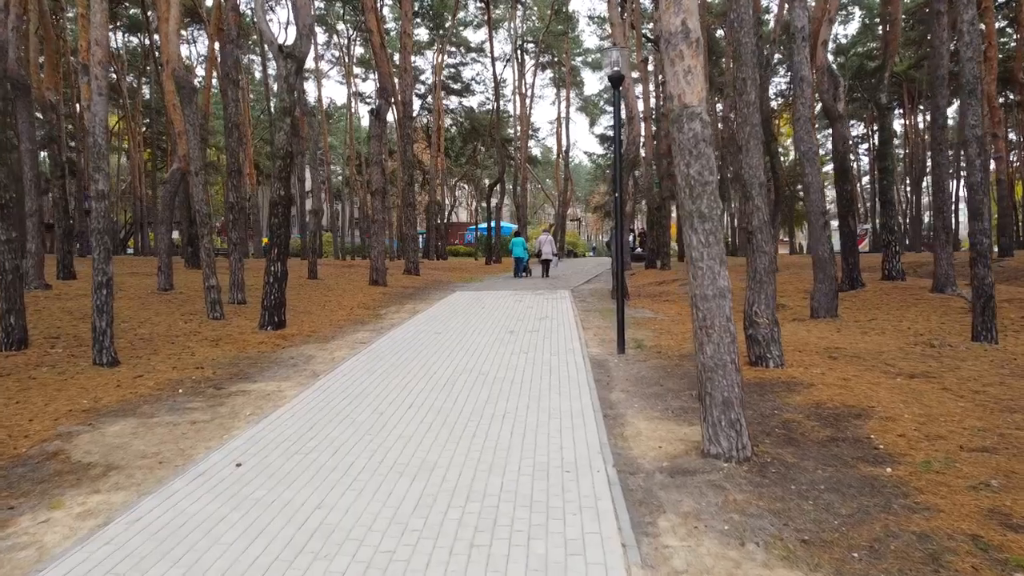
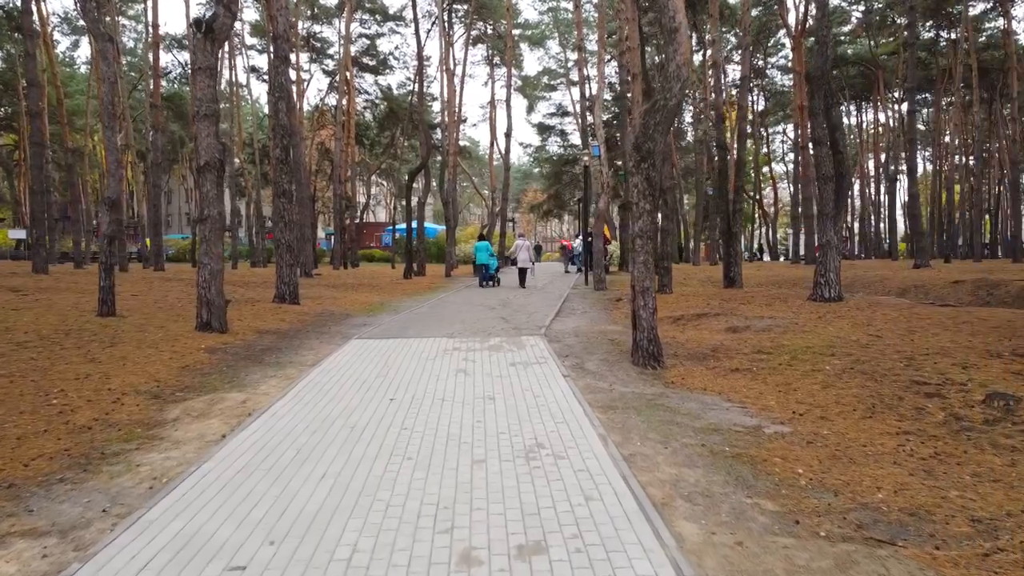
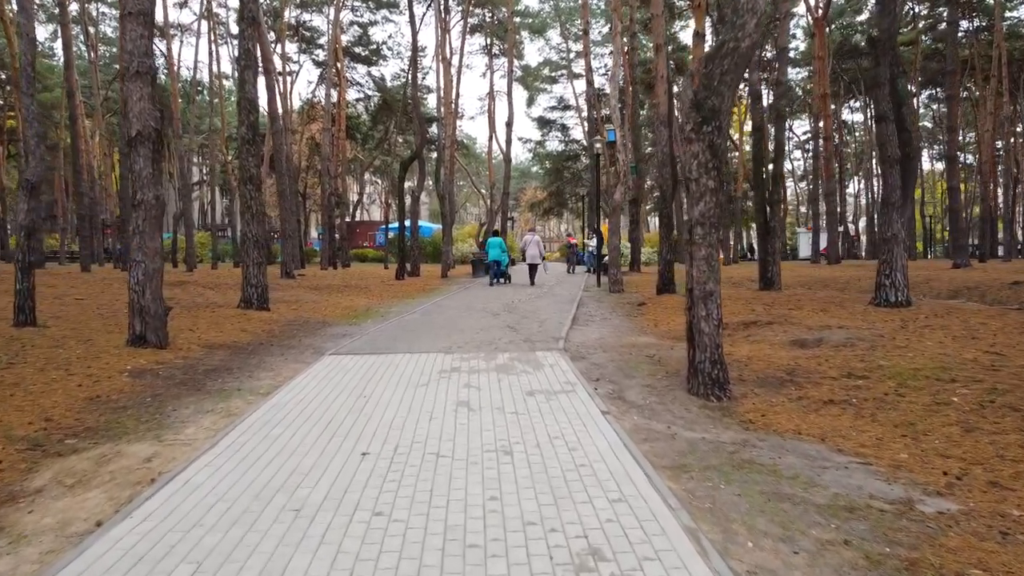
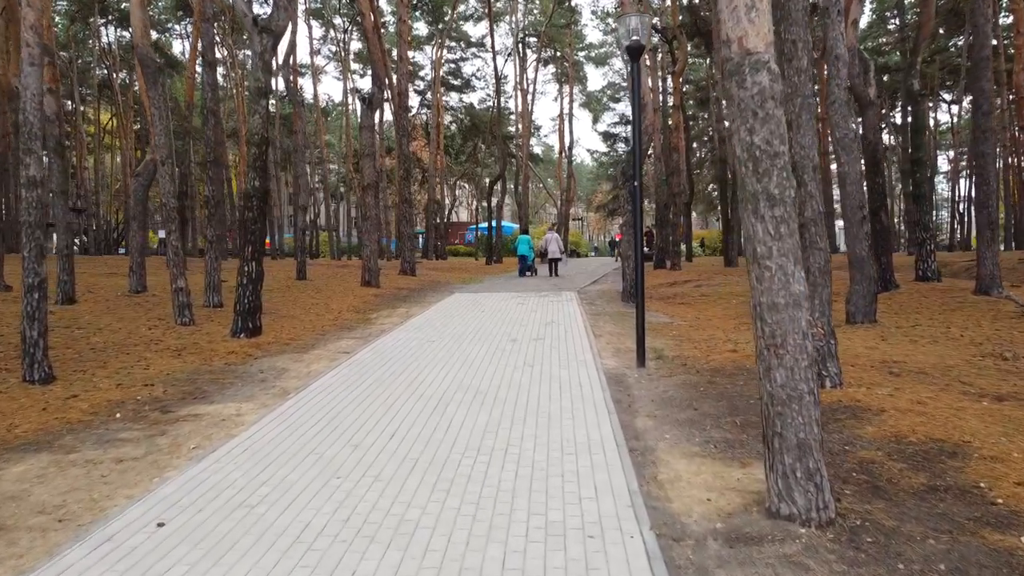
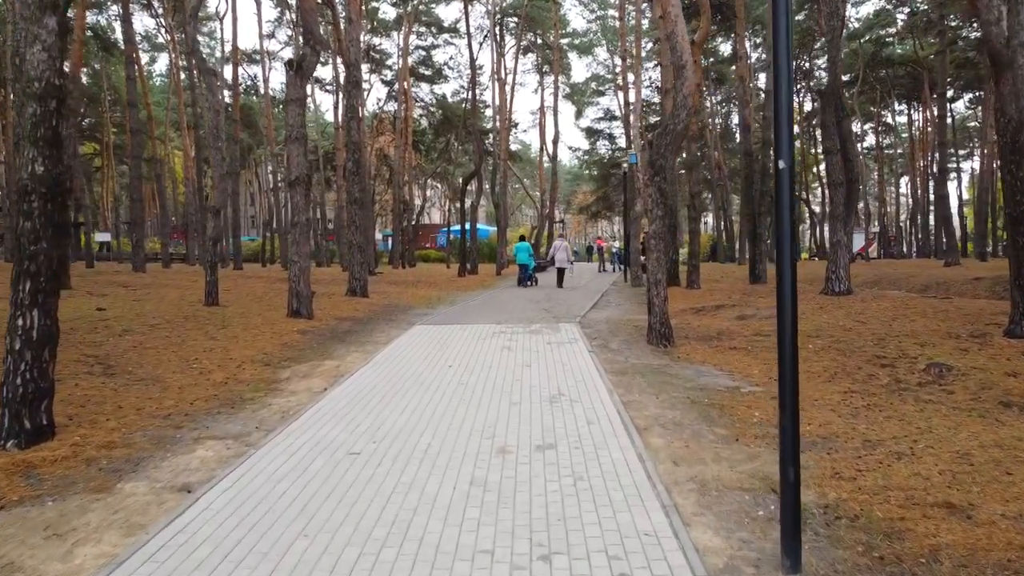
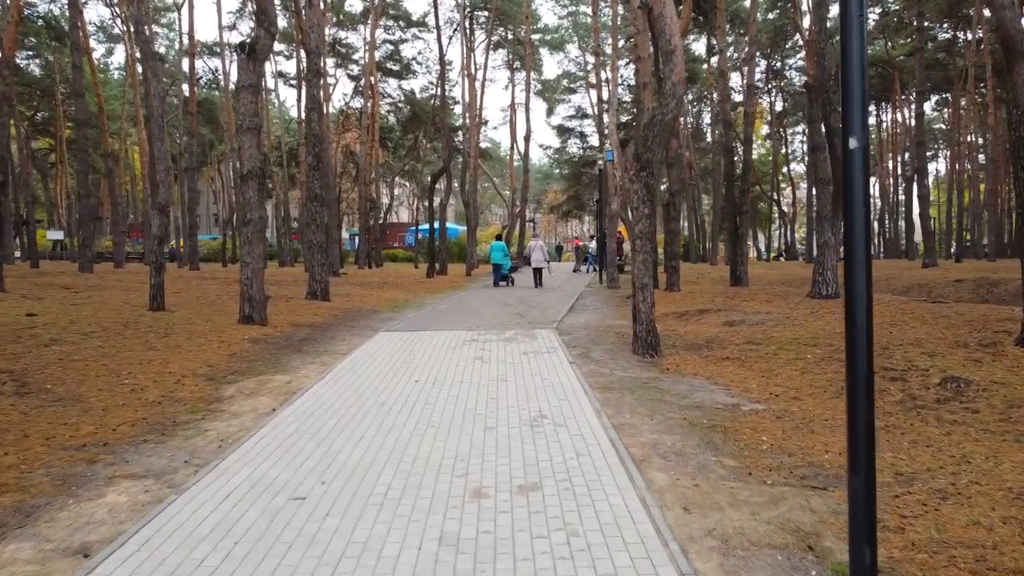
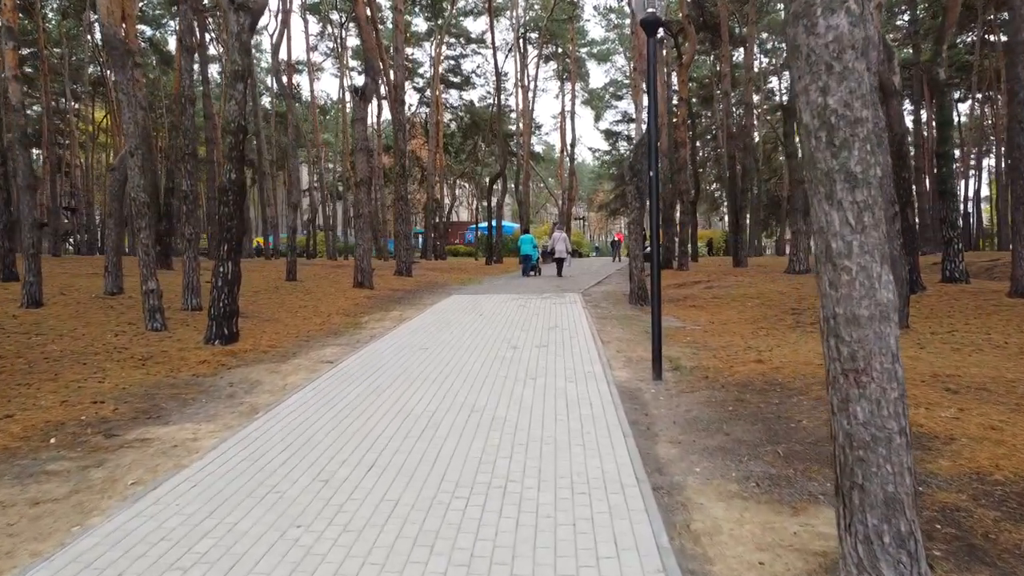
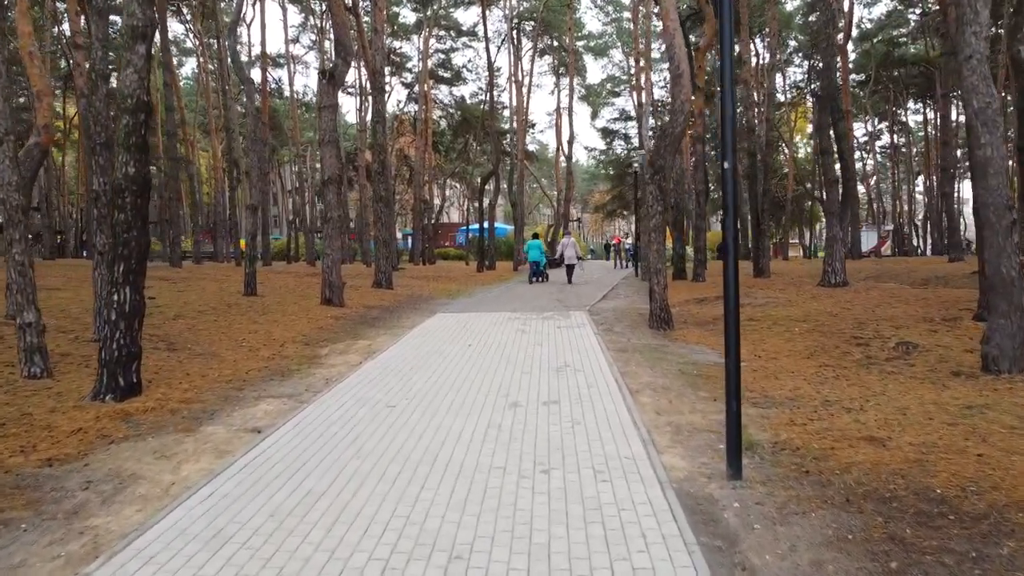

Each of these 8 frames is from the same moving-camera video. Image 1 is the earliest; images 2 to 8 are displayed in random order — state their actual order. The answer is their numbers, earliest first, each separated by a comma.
4, 7, 8, 5, 6, 2, 3
